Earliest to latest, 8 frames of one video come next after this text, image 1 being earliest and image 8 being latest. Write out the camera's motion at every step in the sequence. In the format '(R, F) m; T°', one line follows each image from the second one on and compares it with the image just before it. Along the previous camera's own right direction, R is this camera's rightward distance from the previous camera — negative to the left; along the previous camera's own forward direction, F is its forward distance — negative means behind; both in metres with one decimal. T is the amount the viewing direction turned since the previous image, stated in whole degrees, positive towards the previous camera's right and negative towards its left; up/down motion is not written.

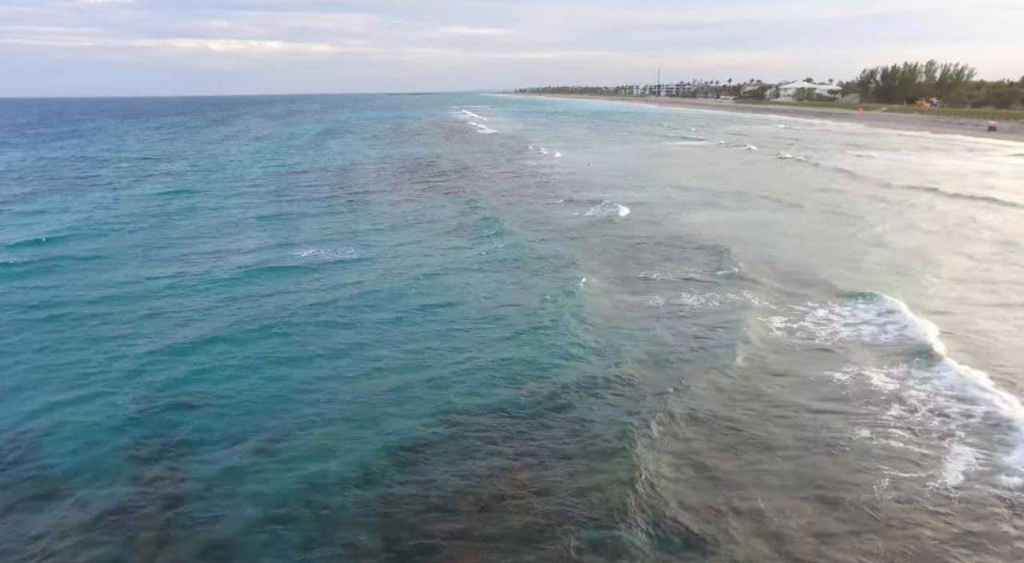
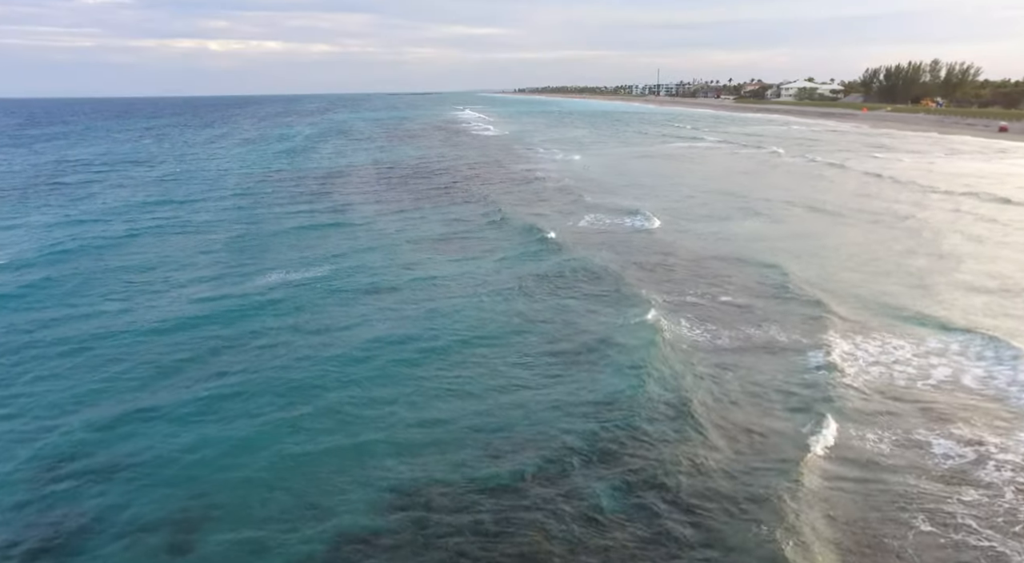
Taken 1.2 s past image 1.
(-0.1, +2.2) m; 0°
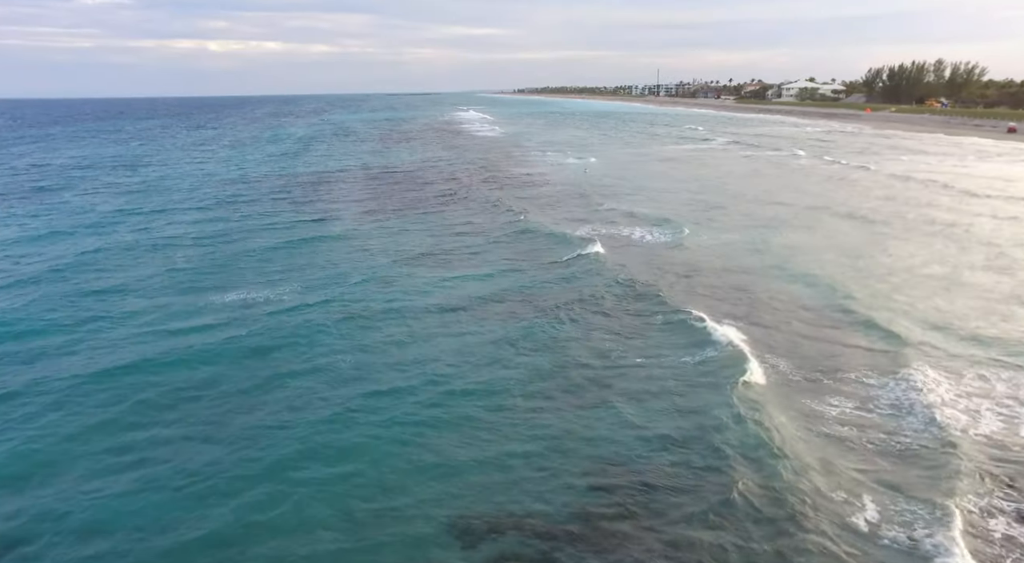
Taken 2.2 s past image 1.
(0.0, +2.0) m; 0°
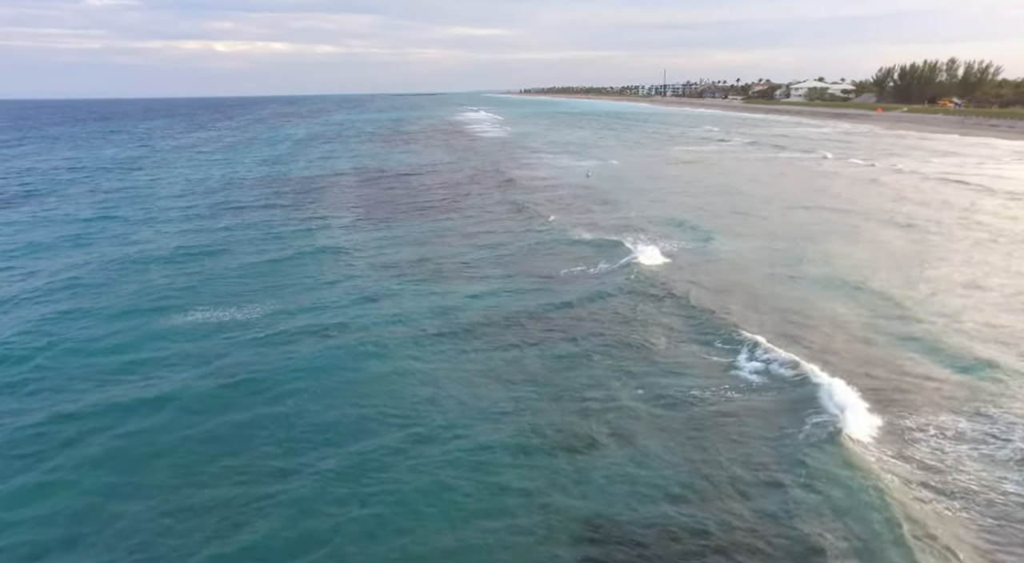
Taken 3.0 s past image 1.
(-0.1, +1.7) m; 0°
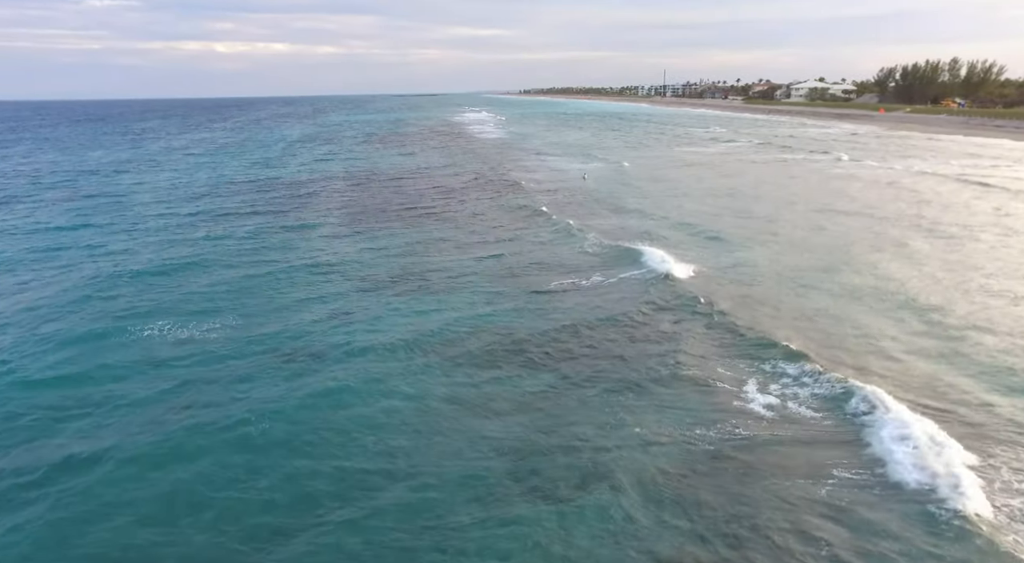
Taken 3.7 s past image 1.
(0.0, +1.3) m; 0°
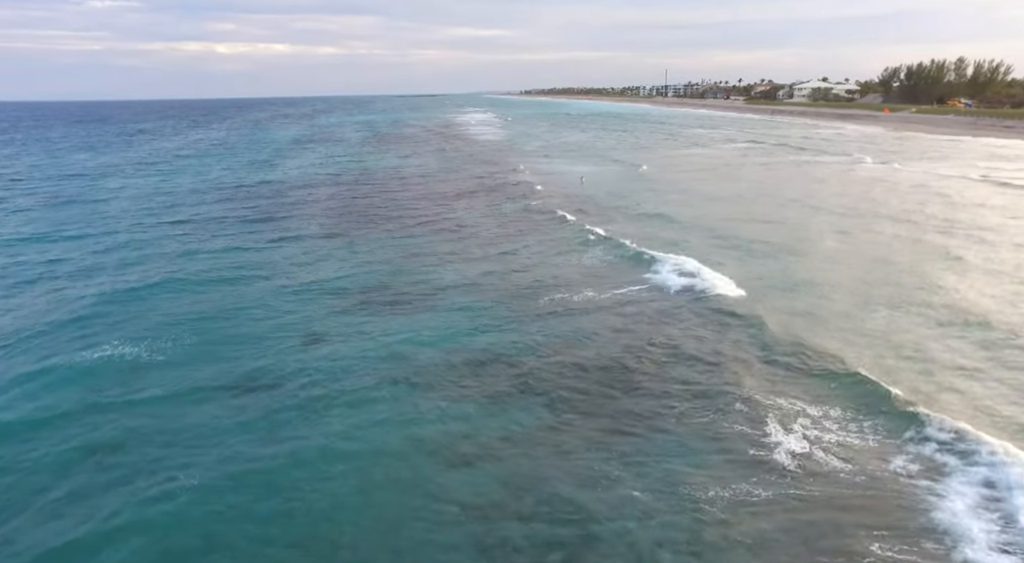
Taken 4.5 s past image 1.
(-0.1, +1.5) m; 0°
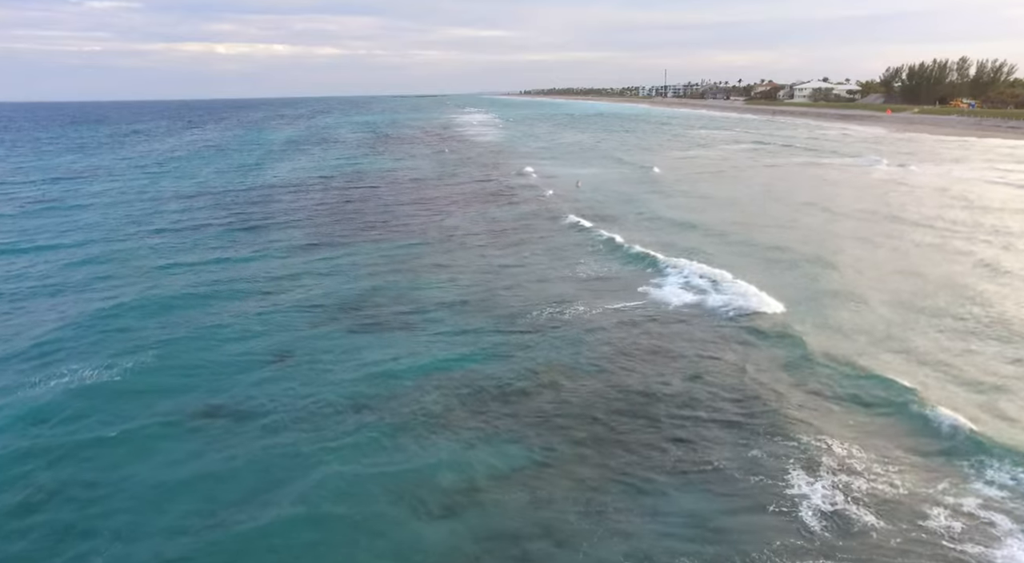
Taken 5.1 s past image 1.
(0.0, +1.1) m; 0°
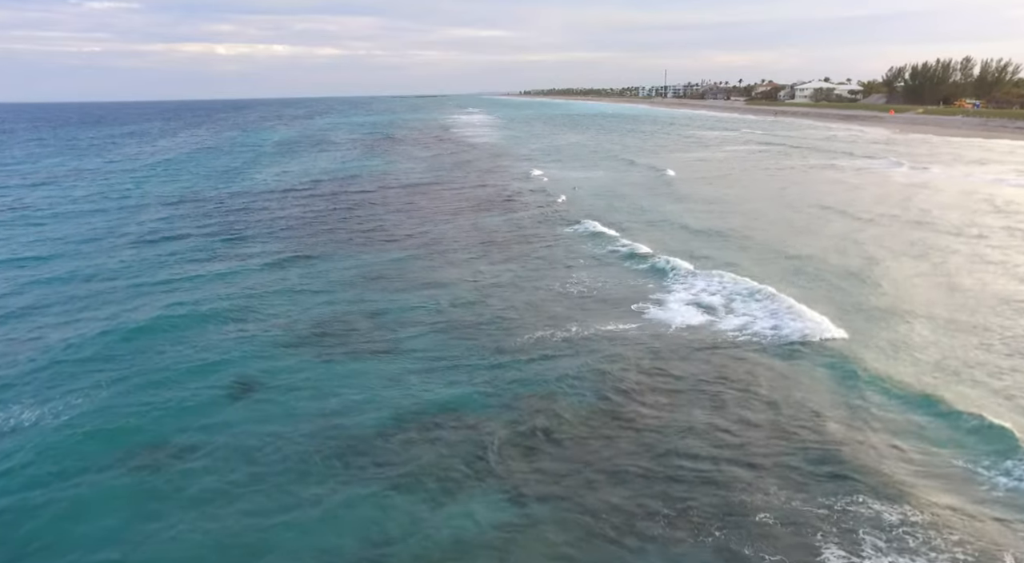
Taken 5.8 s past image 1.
(-0.1, +1.3) m; 0°
